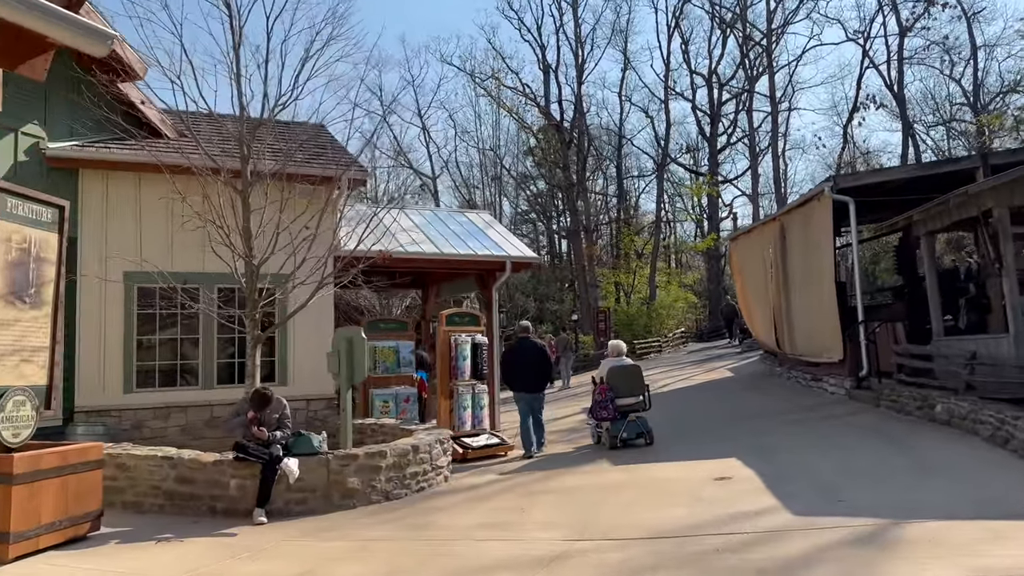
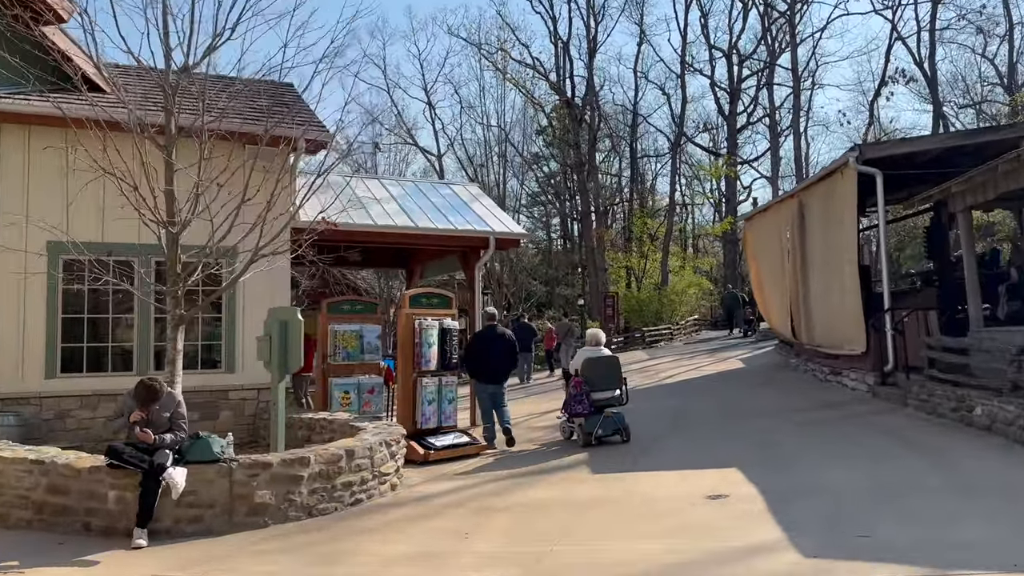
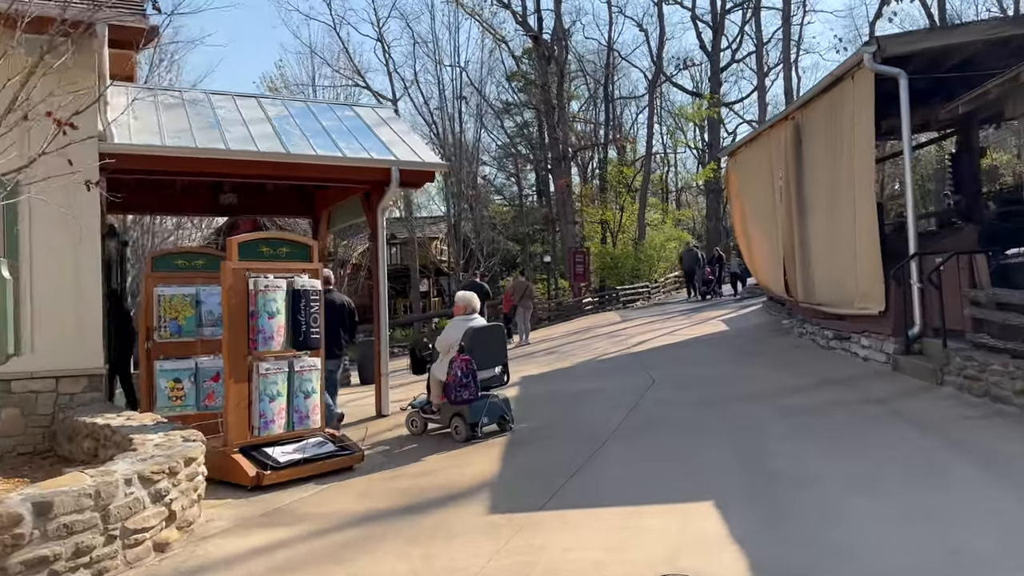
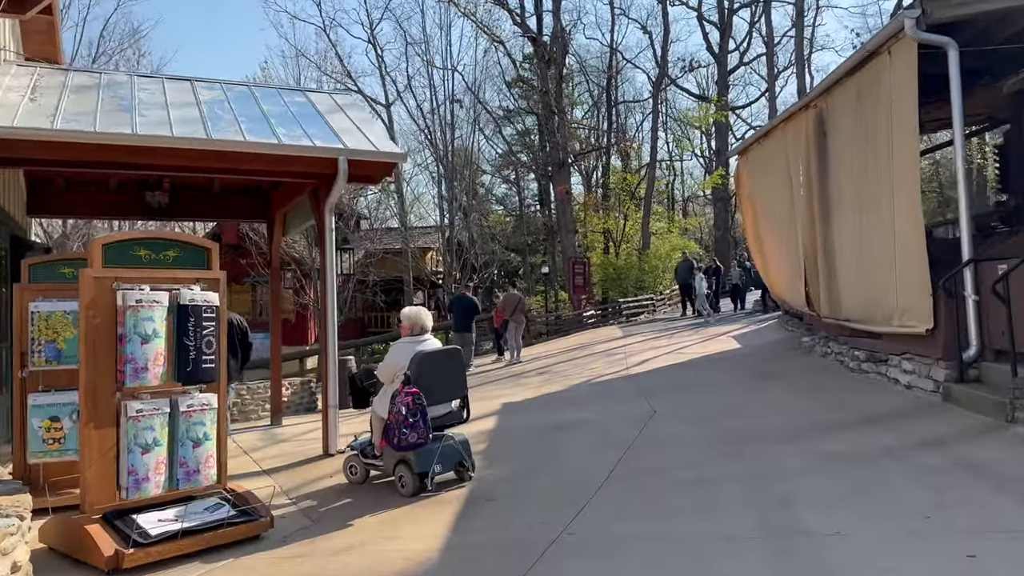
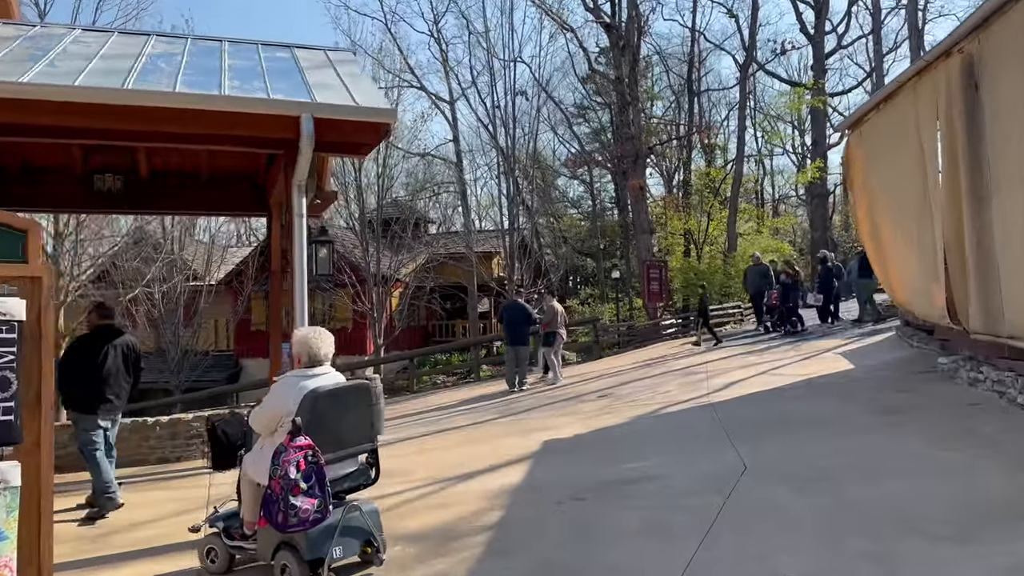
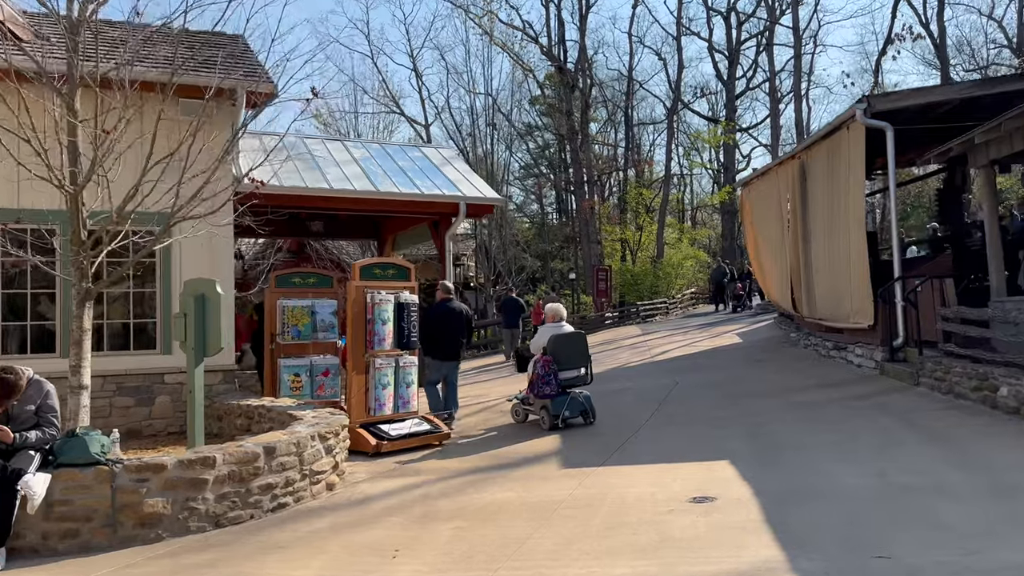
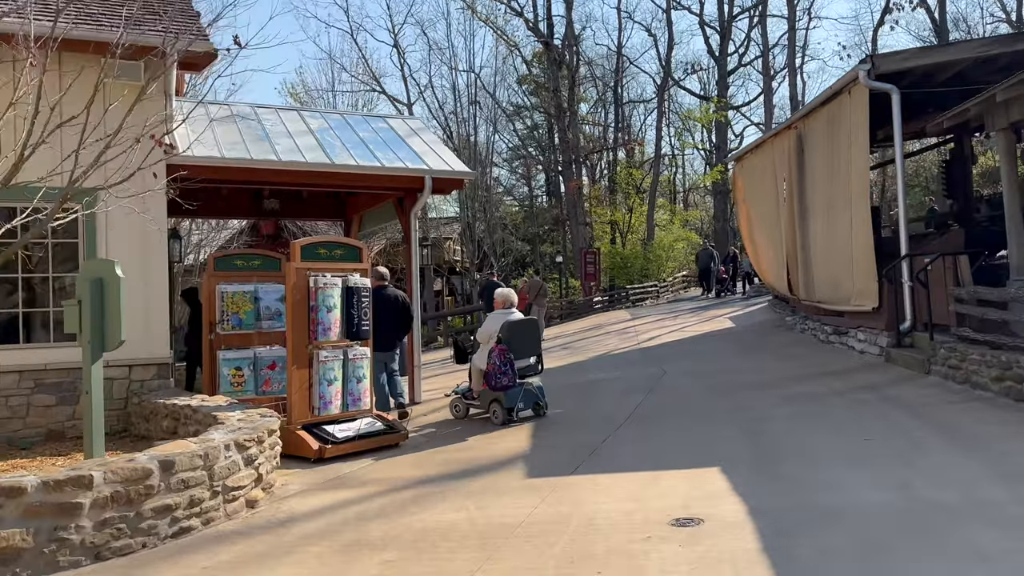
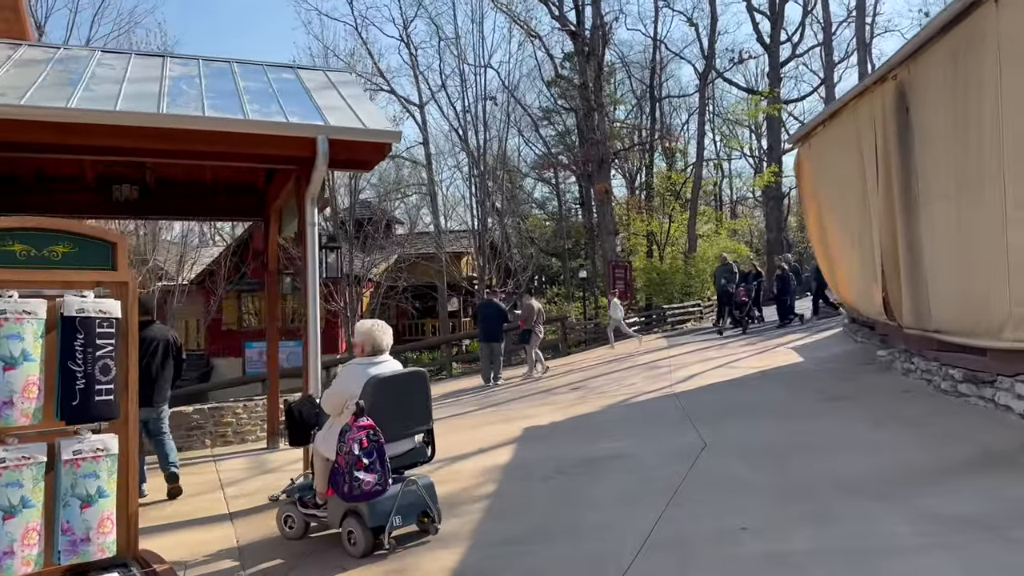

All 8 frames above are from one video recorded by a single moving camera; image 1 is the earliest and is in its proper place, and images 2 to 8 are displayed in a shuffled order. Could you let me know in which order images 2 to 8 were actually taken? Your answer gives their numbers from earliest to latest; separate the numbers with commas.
2, 6, 7, 3, 4, 8, 5
